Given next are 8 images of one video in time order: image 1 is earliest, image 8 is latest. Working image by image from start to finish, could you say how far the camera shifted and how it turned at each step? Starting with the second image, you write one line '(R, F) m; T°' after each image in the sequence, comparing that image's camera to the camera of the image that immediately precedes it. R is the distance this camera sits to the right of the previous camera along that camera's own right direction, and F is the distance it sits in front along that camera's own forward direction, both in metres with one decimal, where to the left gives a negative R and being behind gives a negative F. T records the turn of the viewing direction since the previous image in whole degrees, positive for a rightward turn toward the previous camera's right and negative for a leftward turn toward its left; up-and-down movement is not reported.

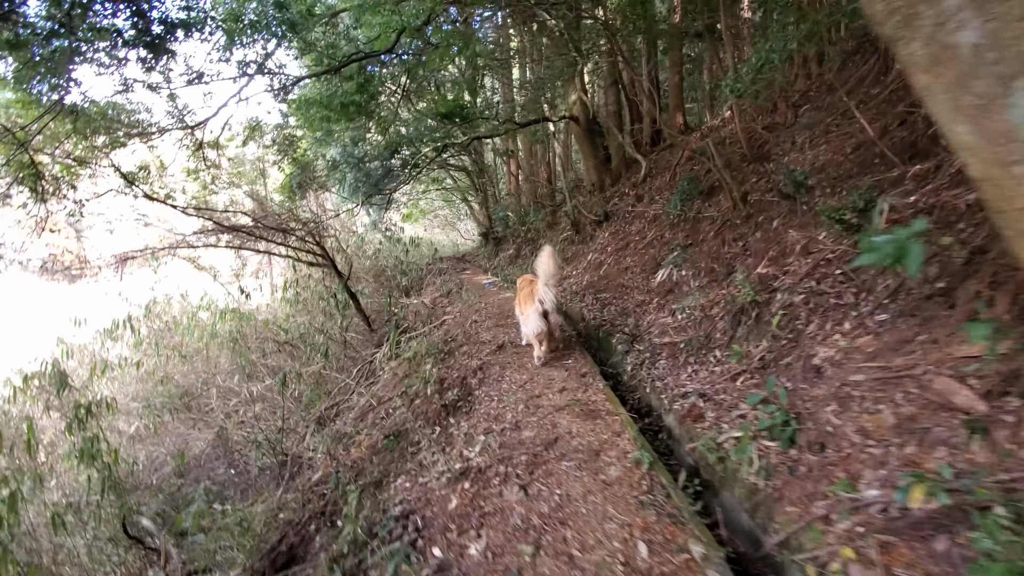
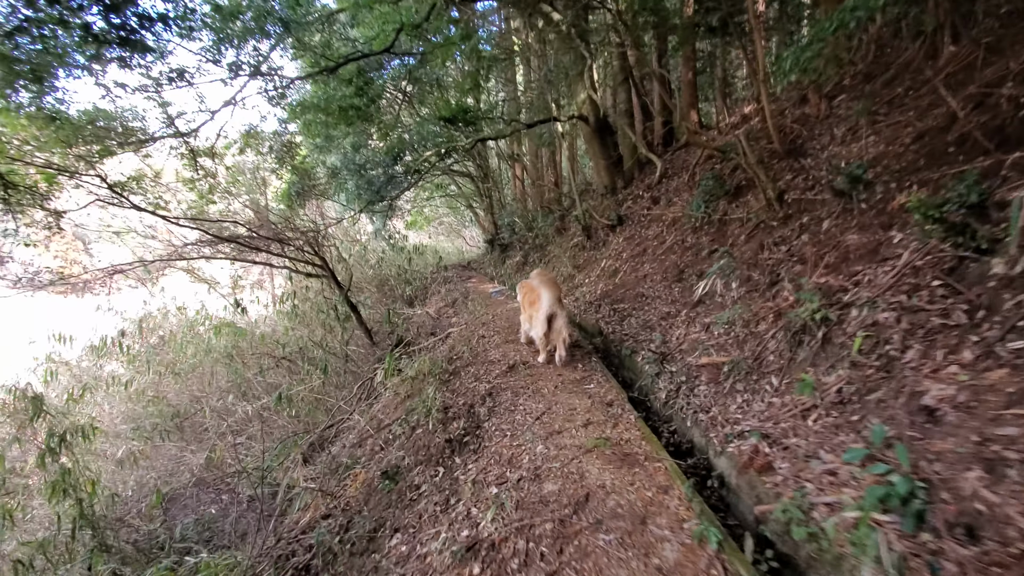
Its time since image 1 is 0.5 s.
(0.0, +0.5) m; -1°
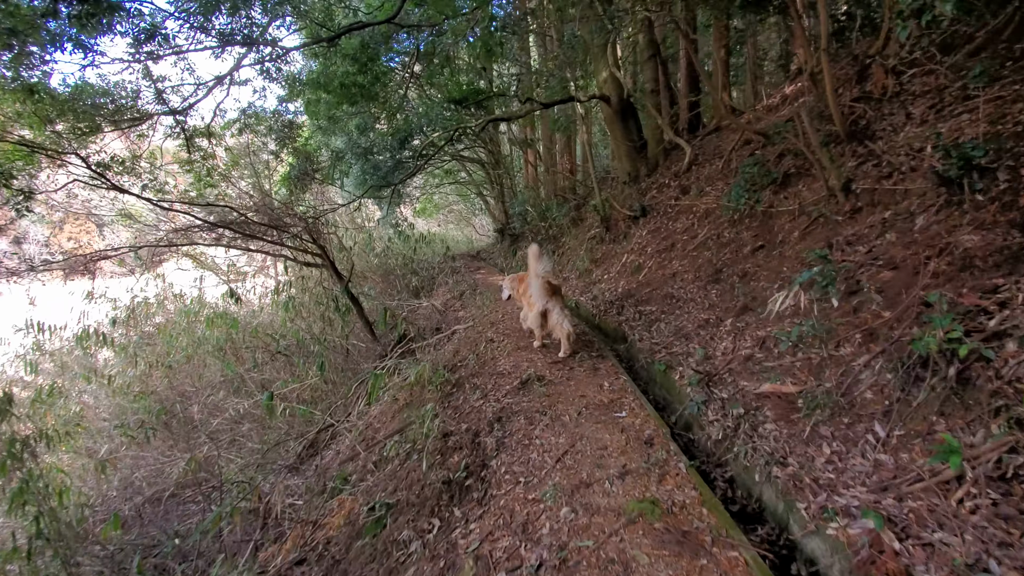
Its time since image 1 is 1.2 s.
(0.0, +0.6) m; -1°
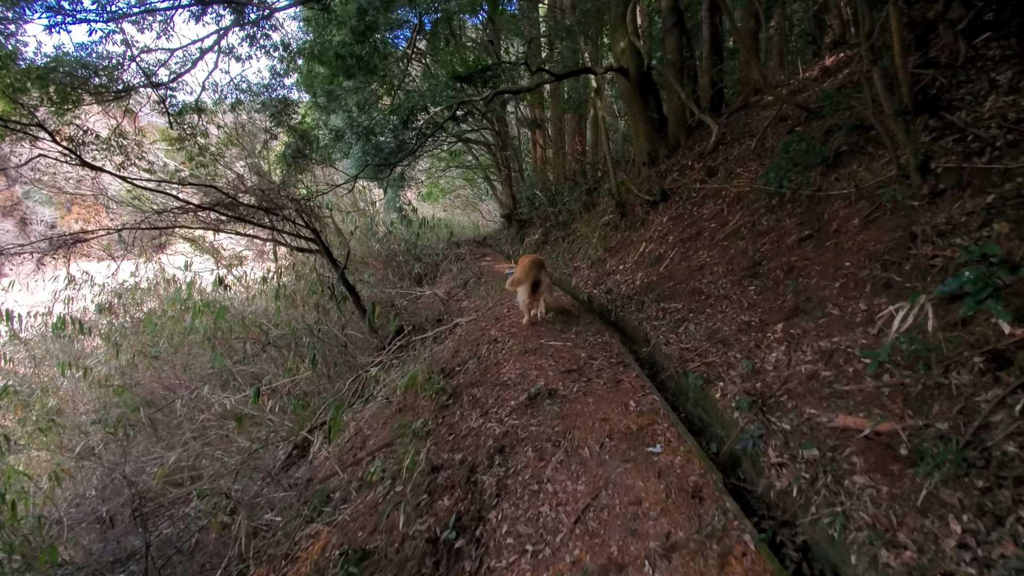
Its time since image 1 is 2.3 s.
(0.0, +0.6) m; -1°
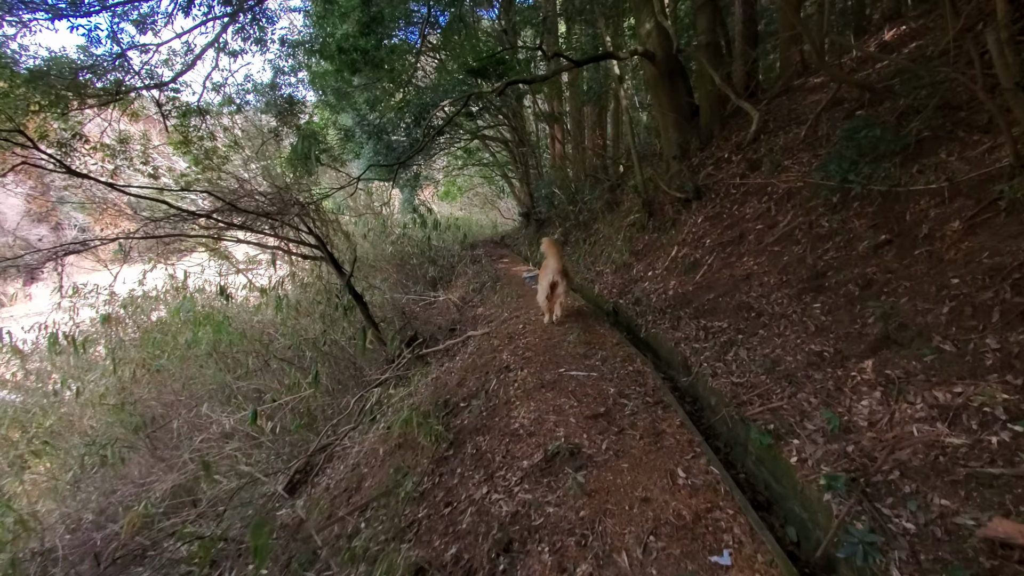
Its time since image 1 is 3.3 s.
(0.0, +0.6) m; -2°
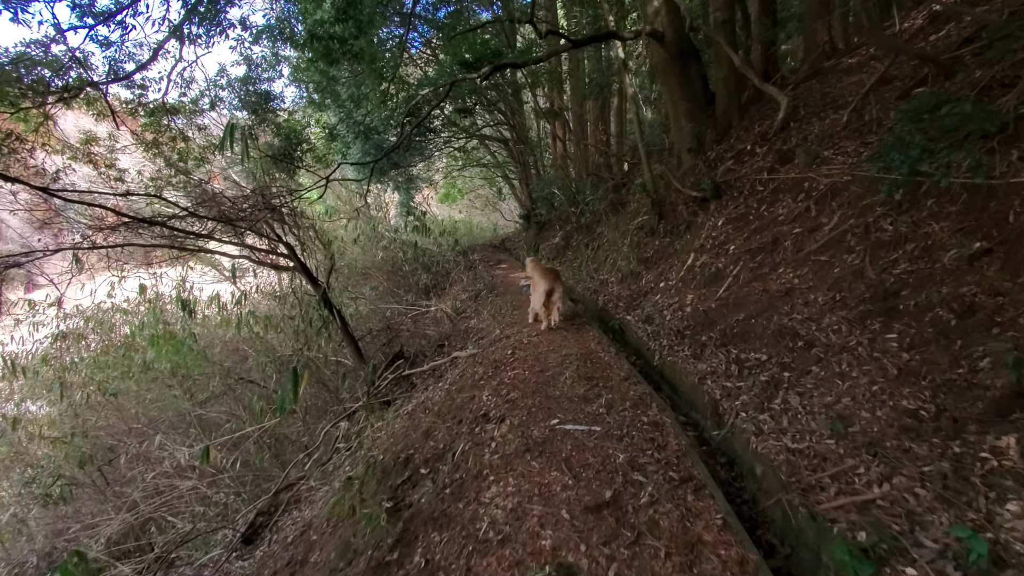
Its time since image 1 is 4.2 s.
(+0.1, +0.8) m; -1°
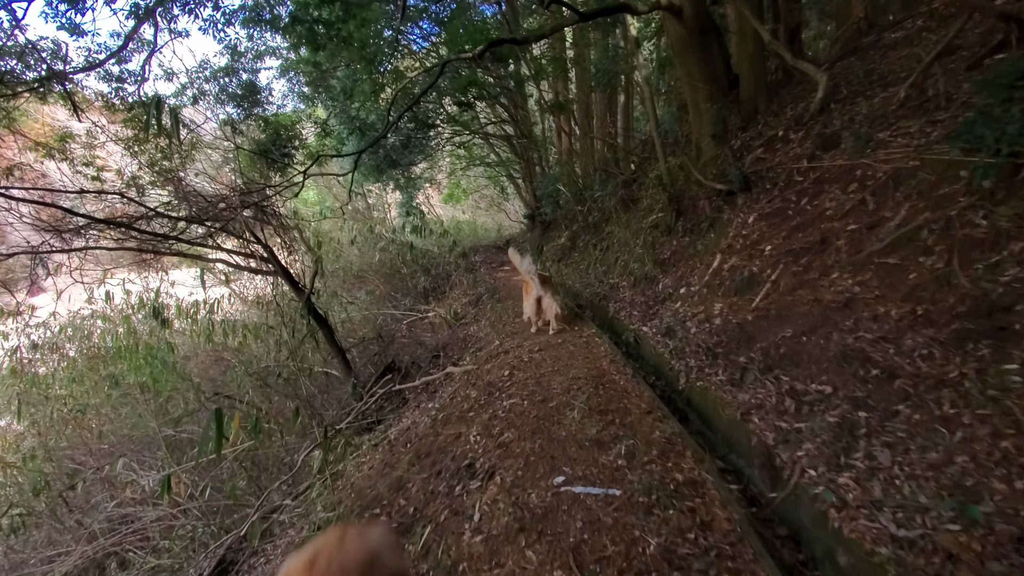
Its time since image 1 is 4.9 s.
(+0.1, +0.6) m; -1°
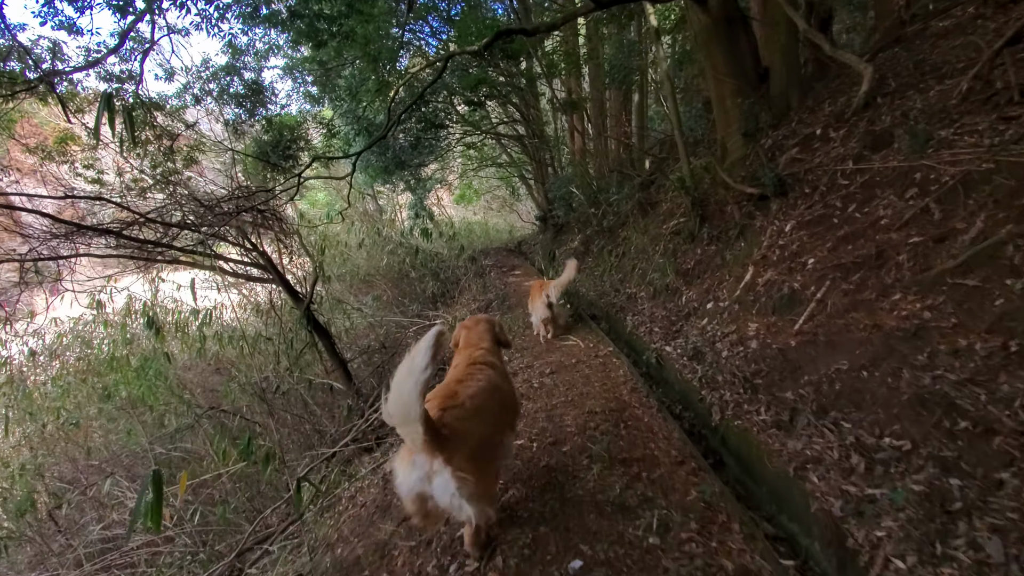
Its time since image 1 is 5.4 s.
(0.0, +0.4) m; -1°
